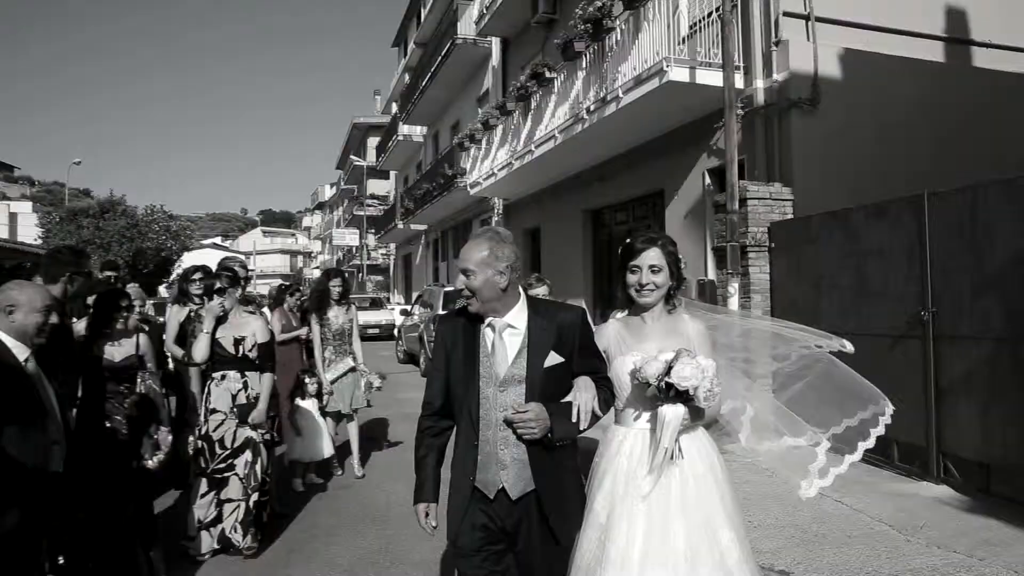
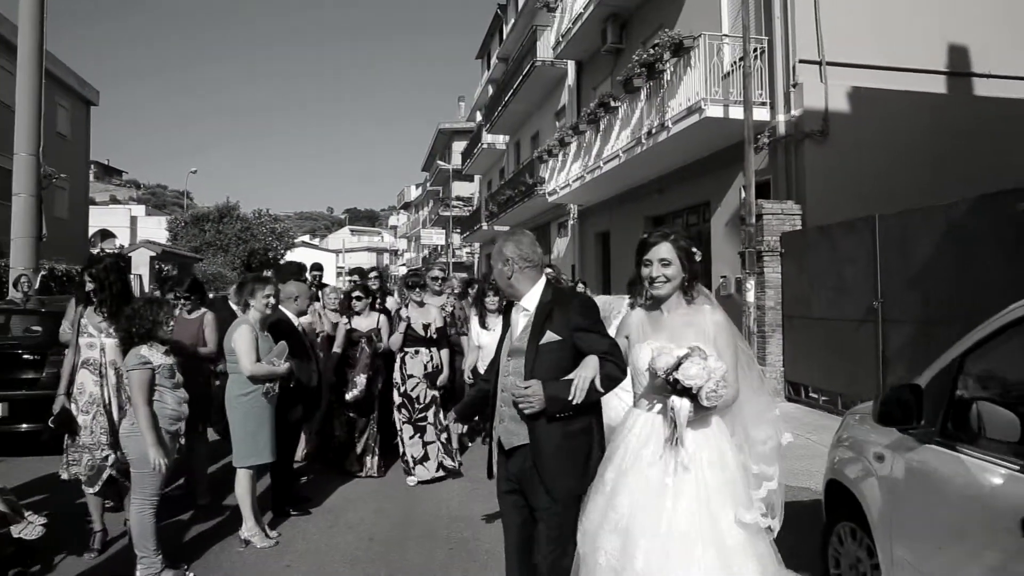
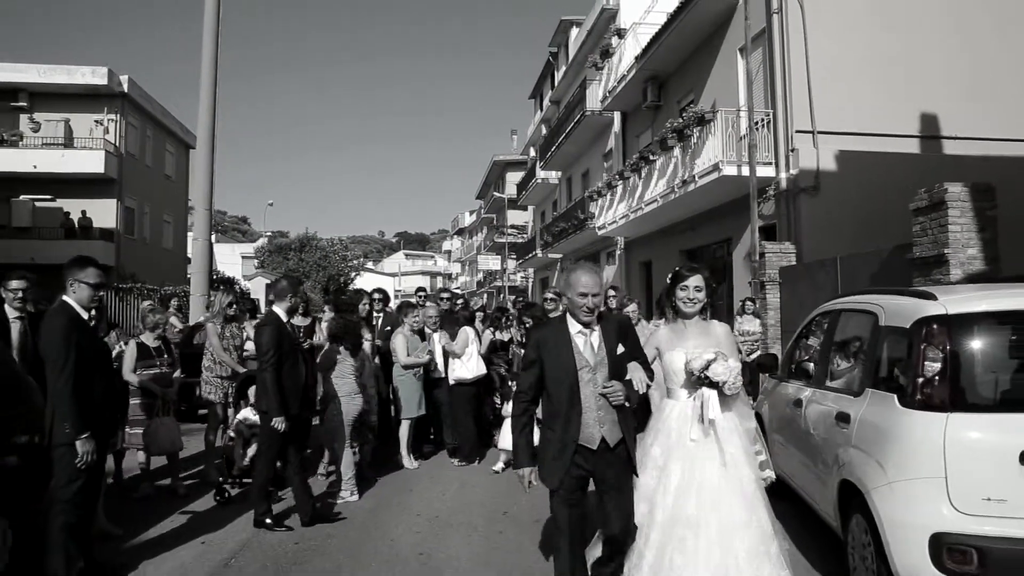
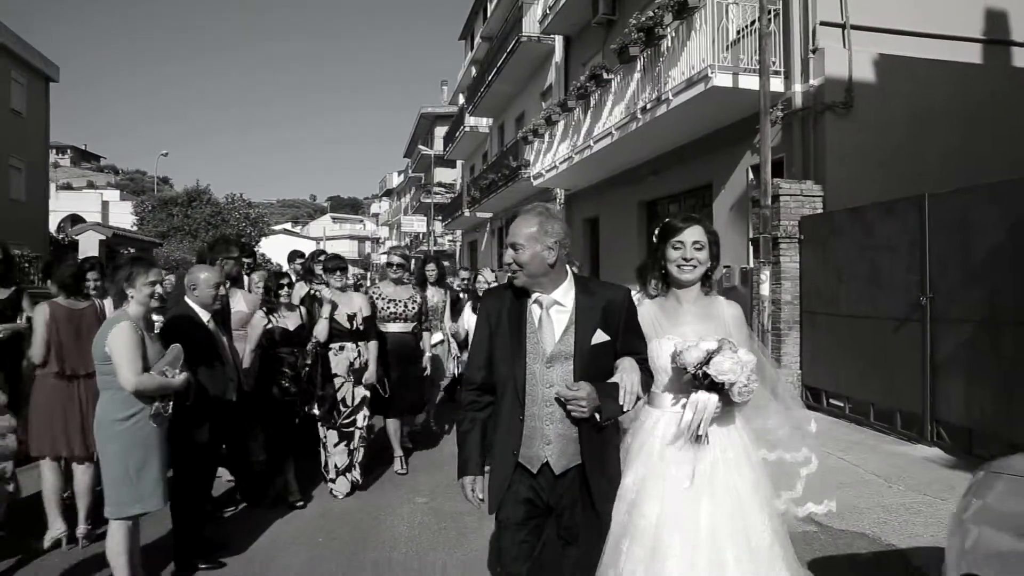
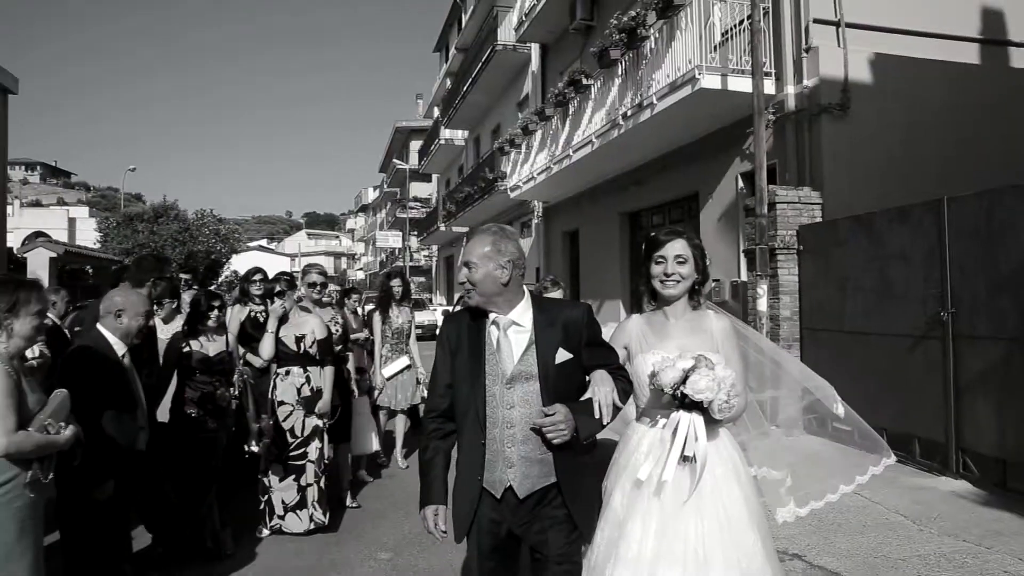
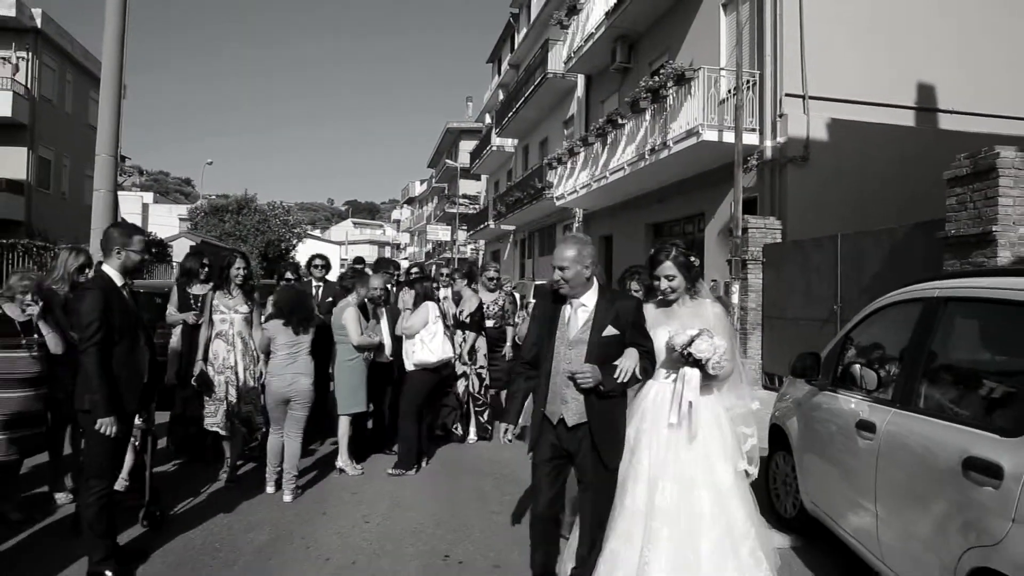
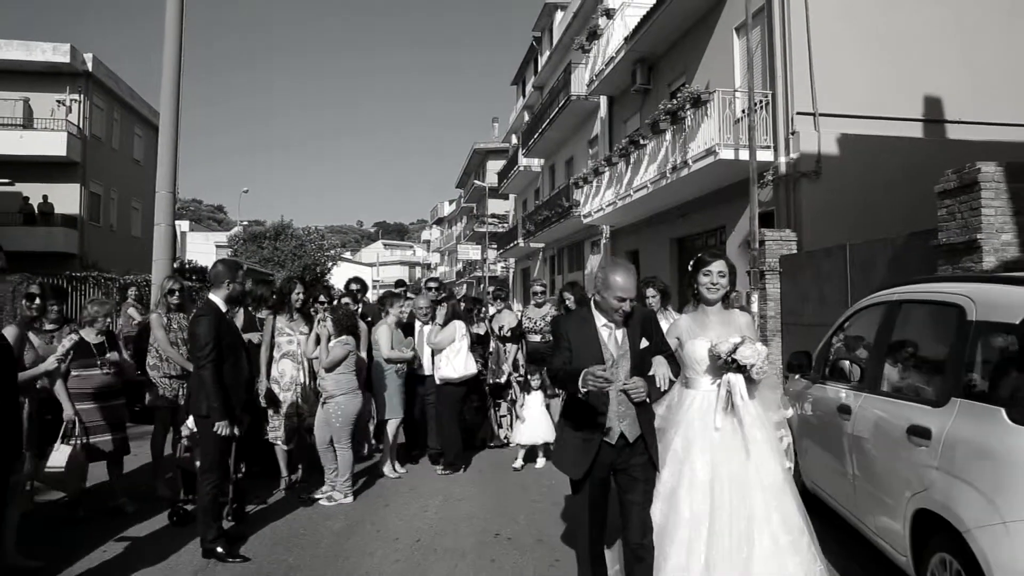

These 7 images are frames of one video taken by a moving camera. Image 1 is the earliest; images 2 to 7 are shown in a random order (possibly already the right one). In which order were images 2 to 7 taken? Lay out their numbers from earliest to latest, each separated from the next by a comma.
5, 4, 2, 6, 7, 3
